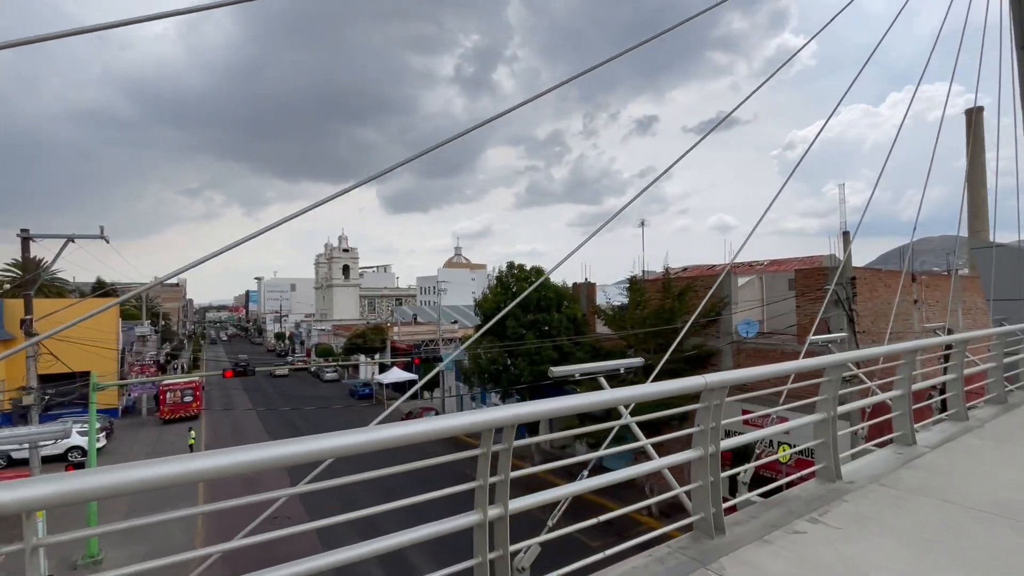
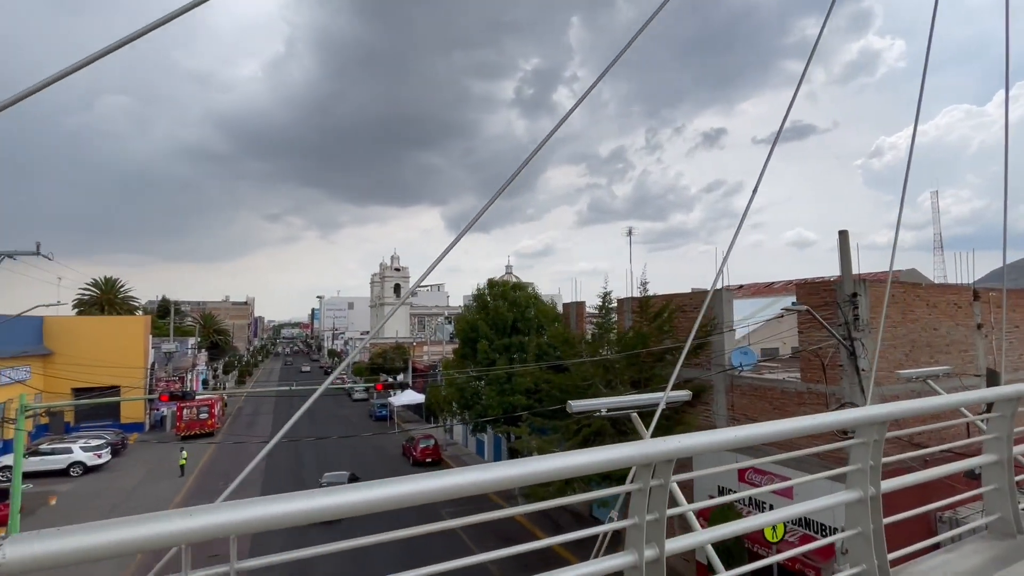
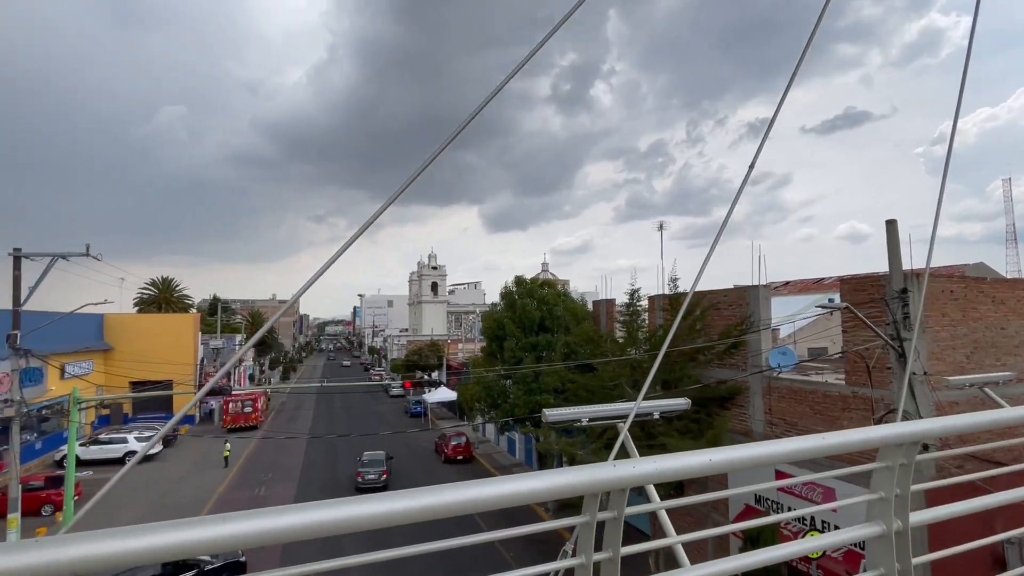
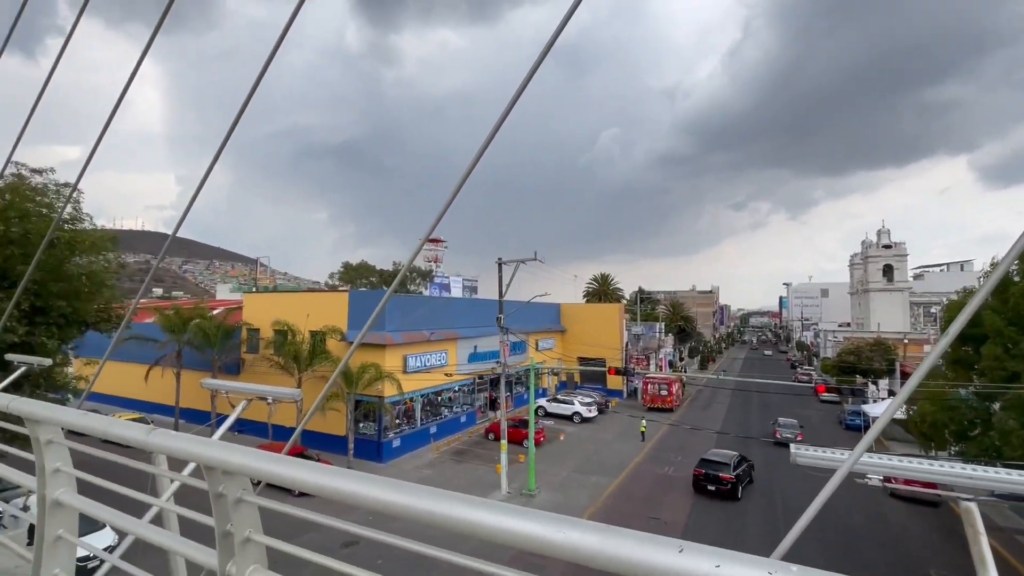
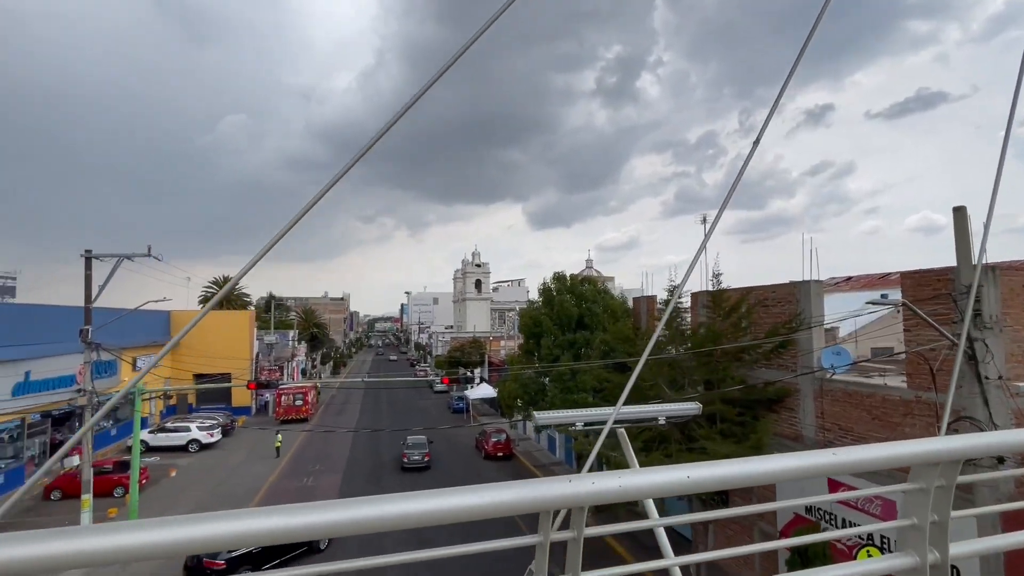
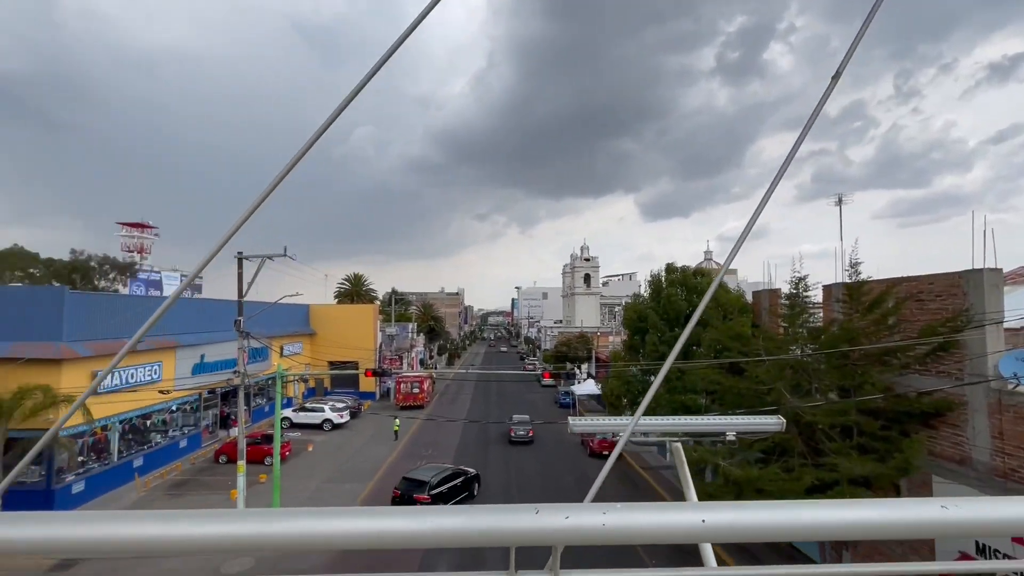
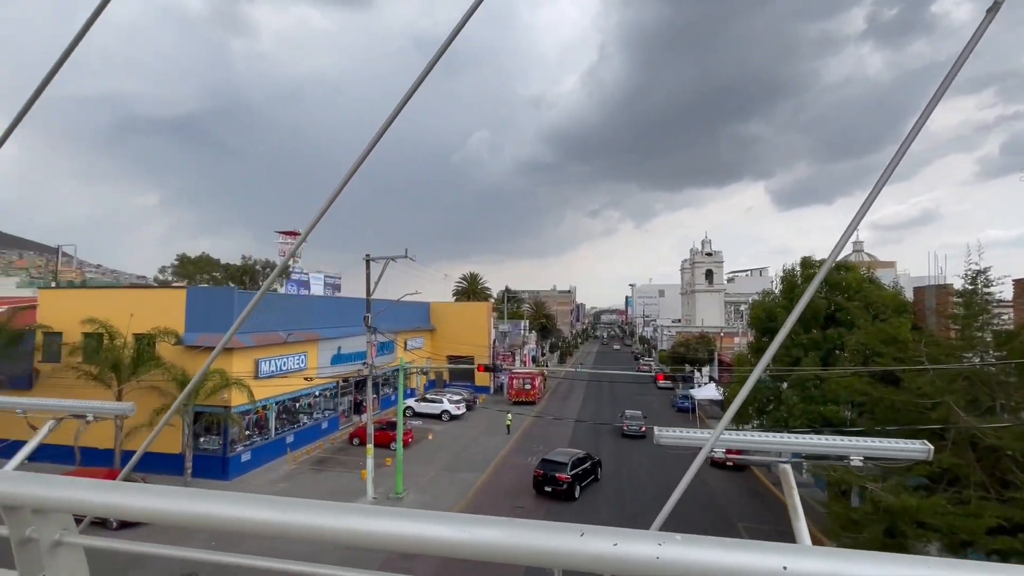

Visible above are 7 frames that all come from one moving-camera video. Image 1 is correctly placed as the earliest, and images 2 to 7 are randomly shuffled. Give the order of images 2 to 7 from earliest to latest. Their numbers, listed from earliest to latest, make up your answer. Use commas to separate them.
2, 3, 5, 6, 7, 4
